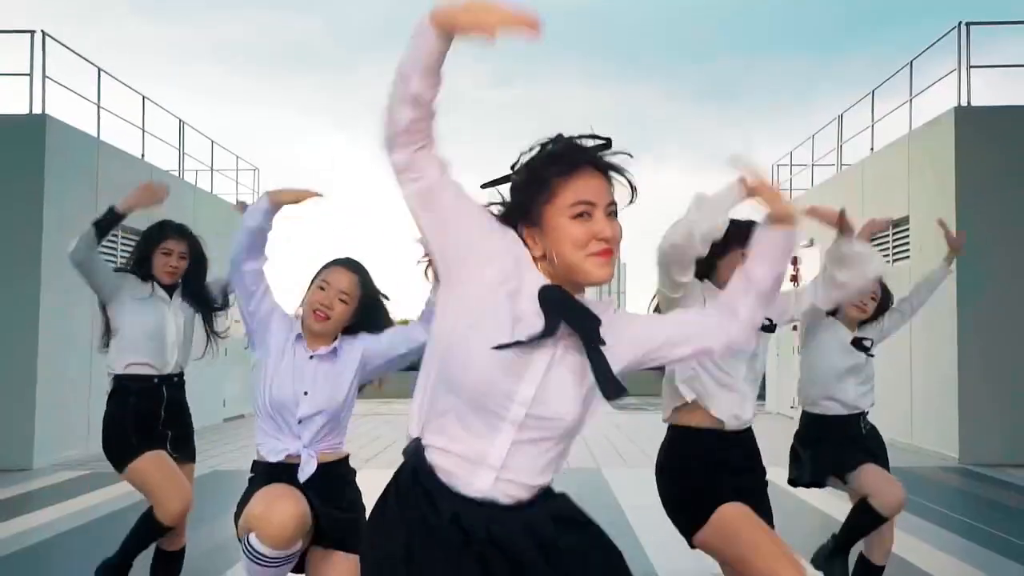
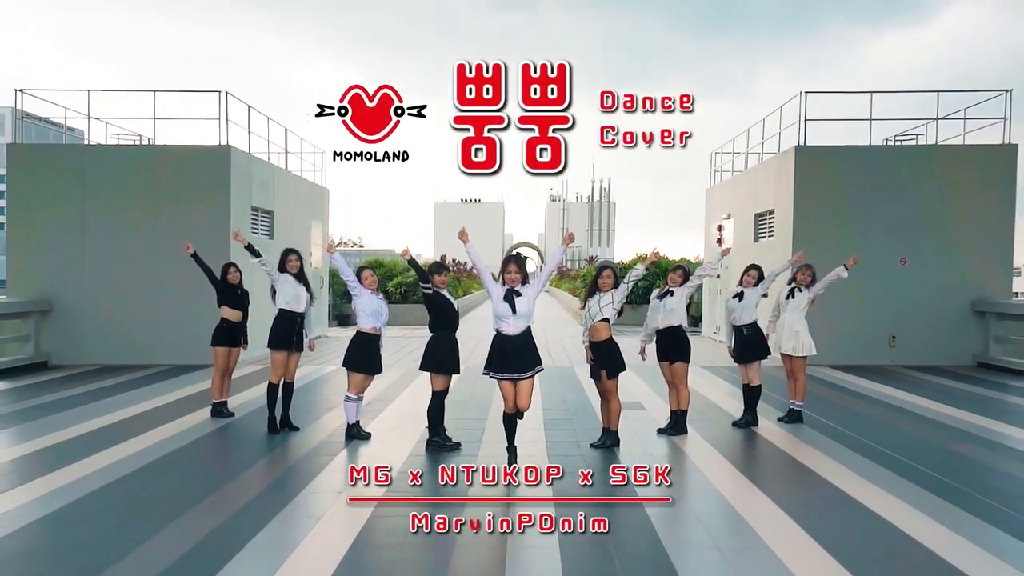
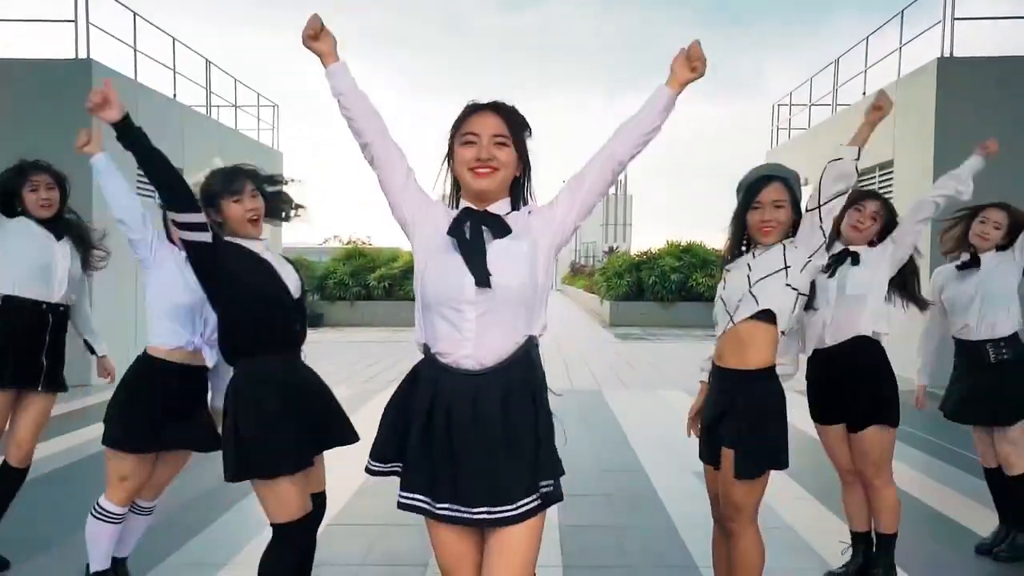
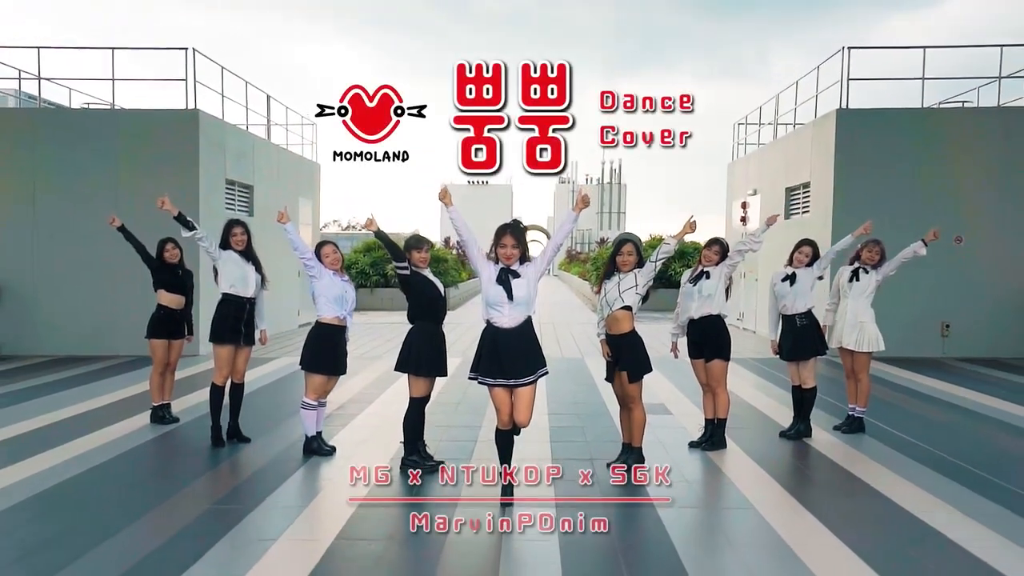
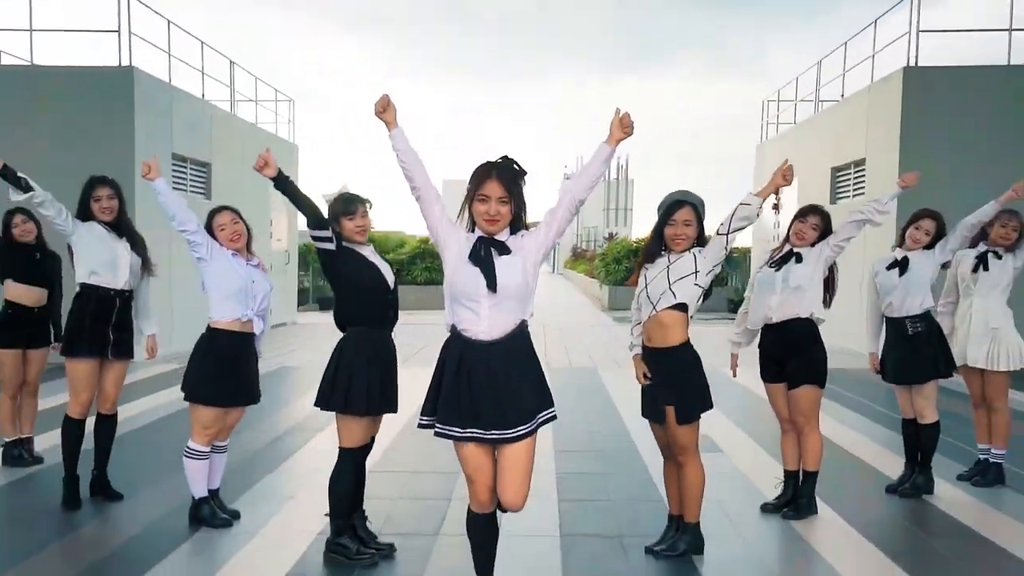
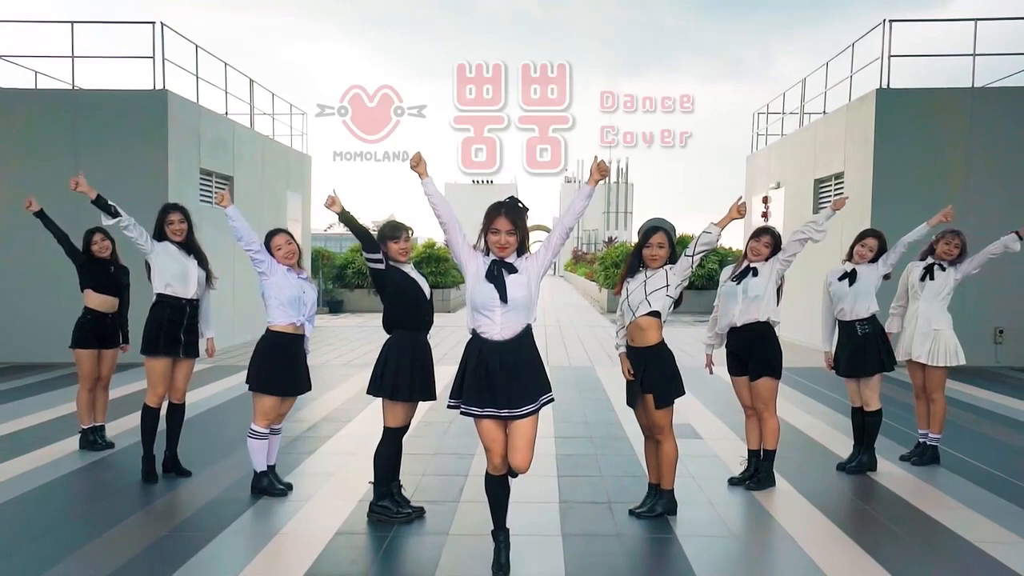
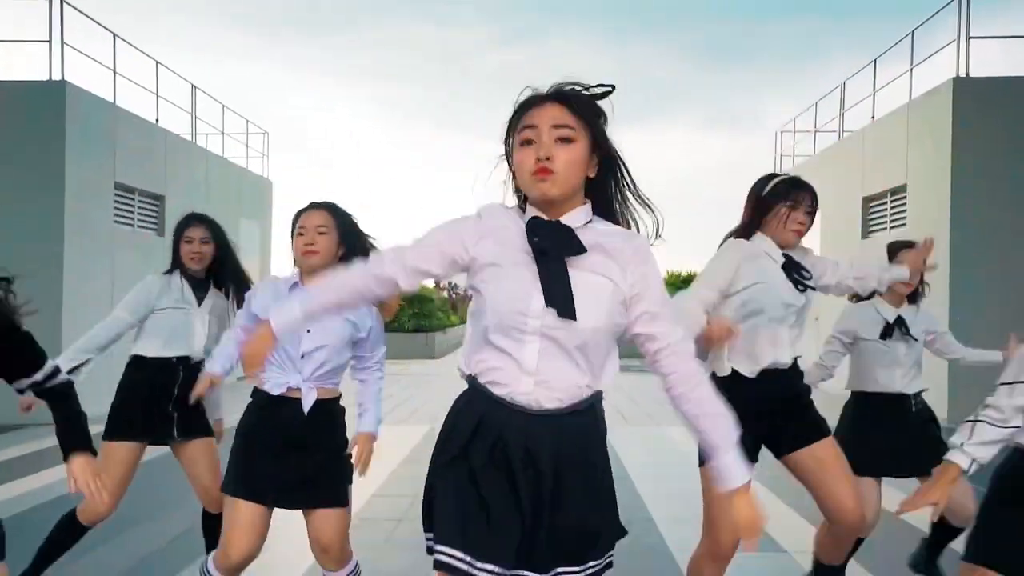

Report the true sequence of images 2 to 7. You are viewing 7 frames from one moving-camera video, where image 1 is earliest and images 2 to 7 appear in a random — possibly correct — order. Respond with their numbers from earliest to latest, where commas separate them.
7, 3, 5, 6, 4, 2
